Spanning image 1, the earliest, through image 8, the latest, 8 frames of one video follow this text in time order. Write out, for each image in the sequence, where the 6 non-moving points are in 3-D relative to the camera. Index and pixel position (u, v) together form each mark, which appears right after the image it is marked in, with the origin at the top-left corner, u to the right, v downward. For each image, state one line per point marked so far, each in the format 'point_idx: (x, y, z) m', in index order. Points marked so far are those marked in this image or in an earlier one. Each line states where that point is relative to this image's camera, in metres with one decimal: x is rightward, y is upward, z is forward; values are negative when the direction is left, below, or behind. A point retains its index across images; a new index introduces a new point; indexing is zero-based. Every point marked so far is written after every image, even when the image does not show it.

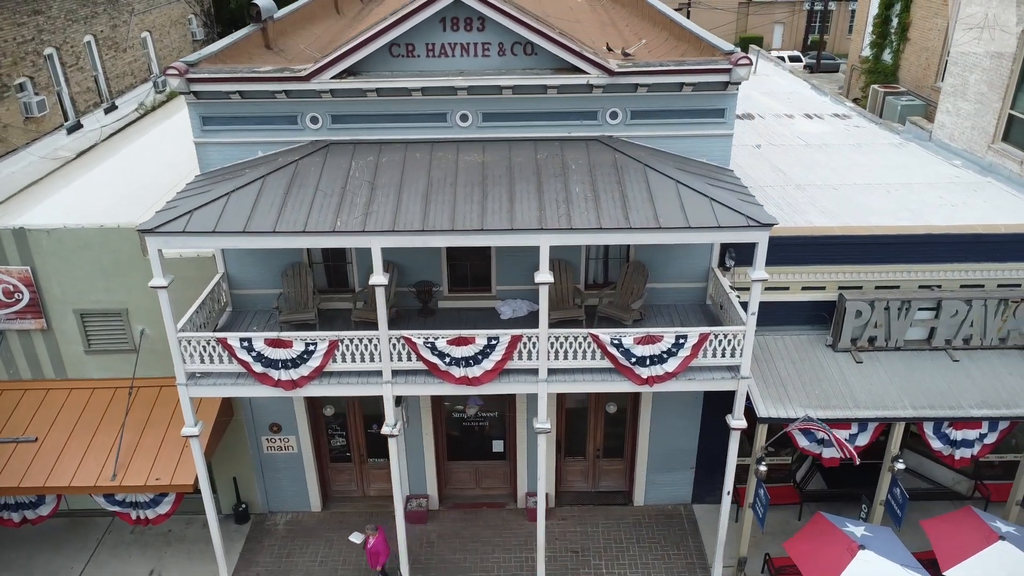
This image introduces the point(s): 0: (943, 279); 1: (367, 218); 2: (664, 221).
0: (+6.8, +0.1, +12.3) m
1: (-1.8, +0.9, +9.8) m
2: (+1.9, +0.8, +9.7) m
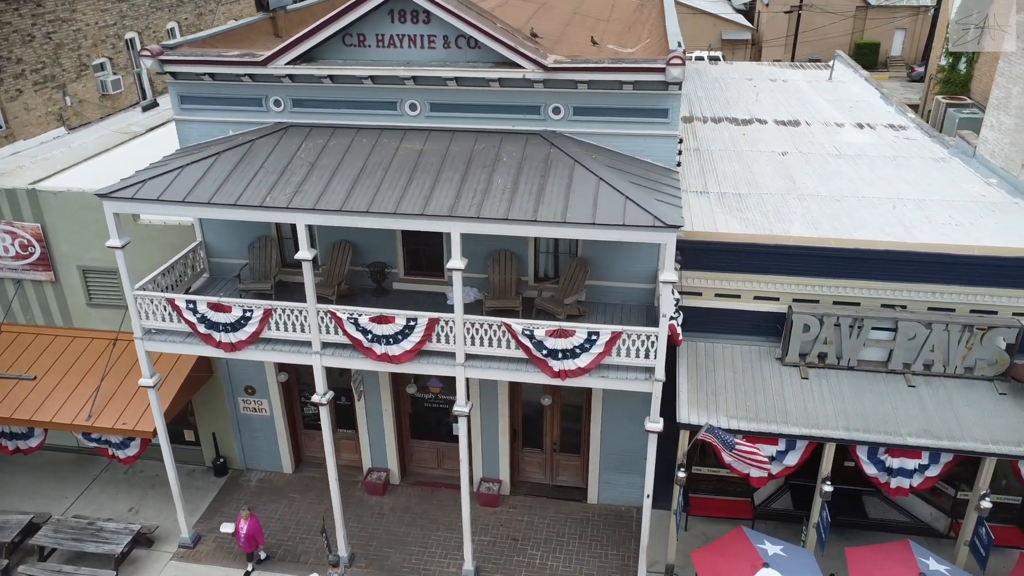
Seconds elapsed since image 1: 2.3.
0: (+5.9, -0.2, +11.7) m
1: (-2.9, +1.2, +10.5) m
2: (+0.7, +0.9, +9.8) m
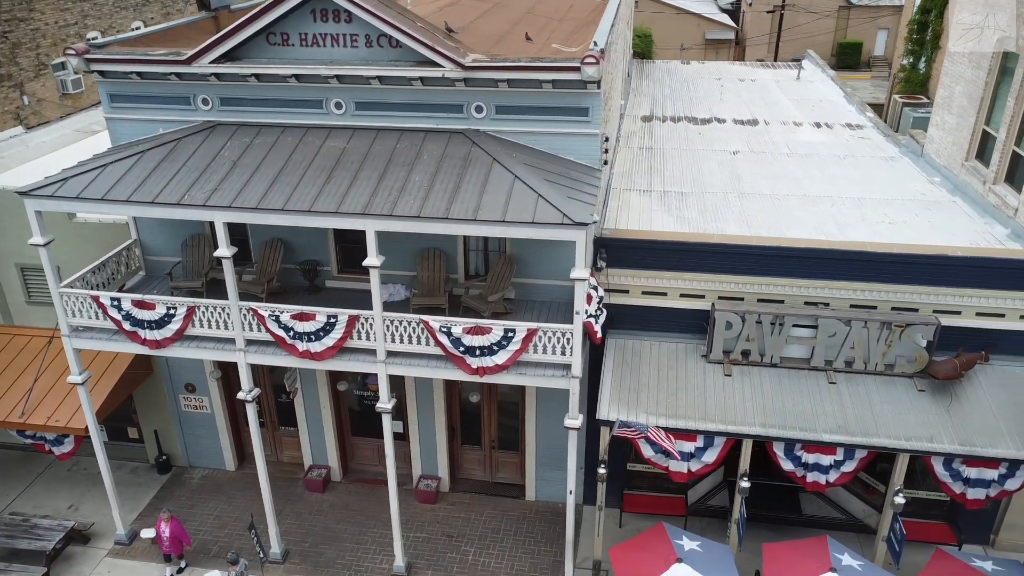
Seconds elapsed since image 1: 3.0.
0: (+4.8, -0.1, +11.7) m
1: (-4.0, +1.3, +10.5) m
2: (-0.4, +0.9, +9.9) m
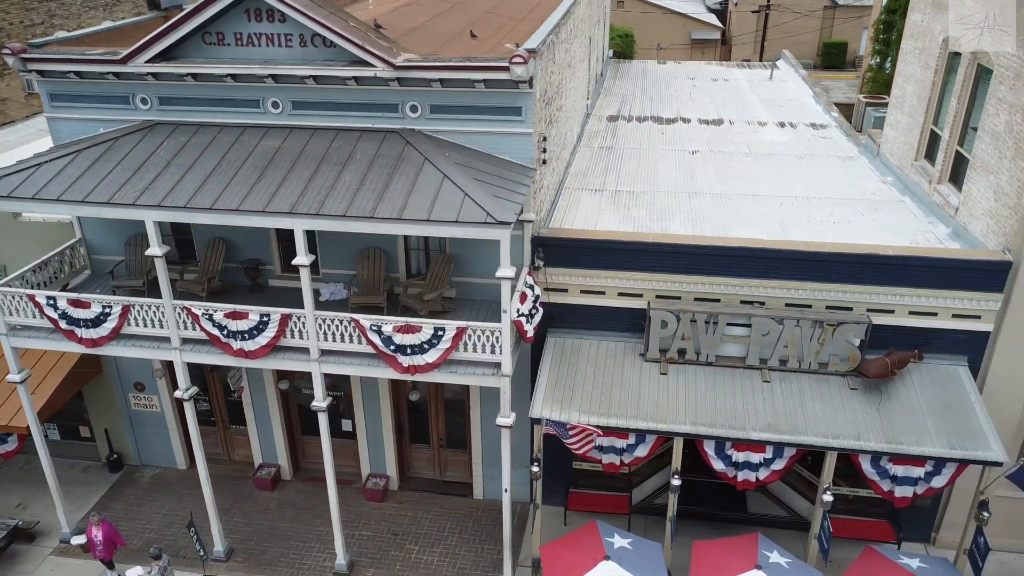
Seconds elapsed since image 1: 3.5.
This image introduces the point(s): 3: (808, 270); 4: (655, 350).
0: (+3.8, -0.1, +11.8) m
1: (-5.0, +1.3, +10.6) m
2: (-1.3, +1.0, +9.9) m
3: (+4.4, +0.3, +11.5) m
4: (+2.2, -0.9, +11.8) m
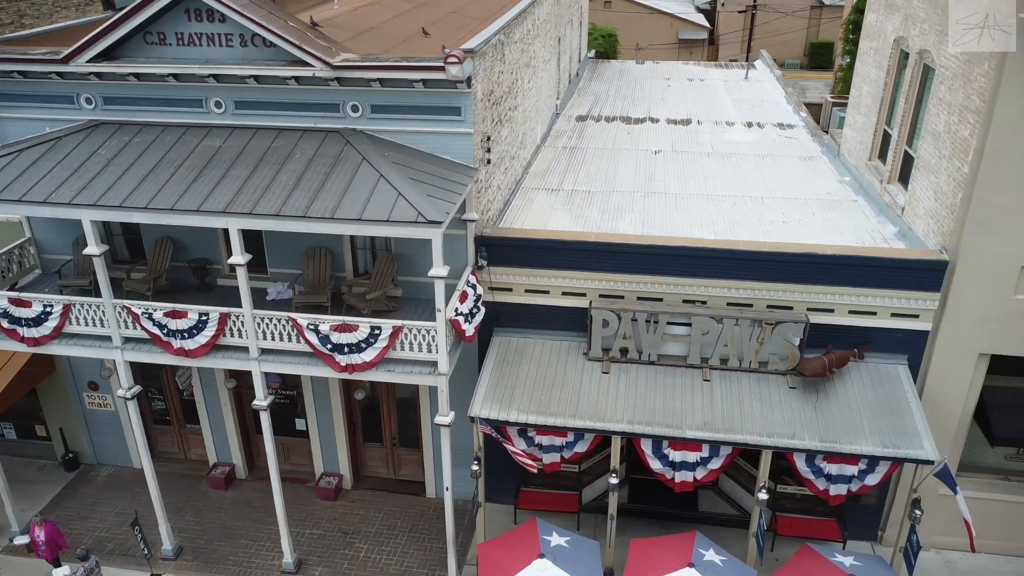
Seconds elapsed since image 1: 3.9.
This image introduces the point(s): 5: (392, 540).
0: (+3.0, -0.1, +11.8) m
1: (-5.8, +1.3, +10.6) m
2: (-2.2, +1.0, +9.9) m
3: (+3.5, +0.3, +11.5) m
4: (+1.3, -0.9, +11.9) m
5: (-2.1, -4.3, +13.4) m
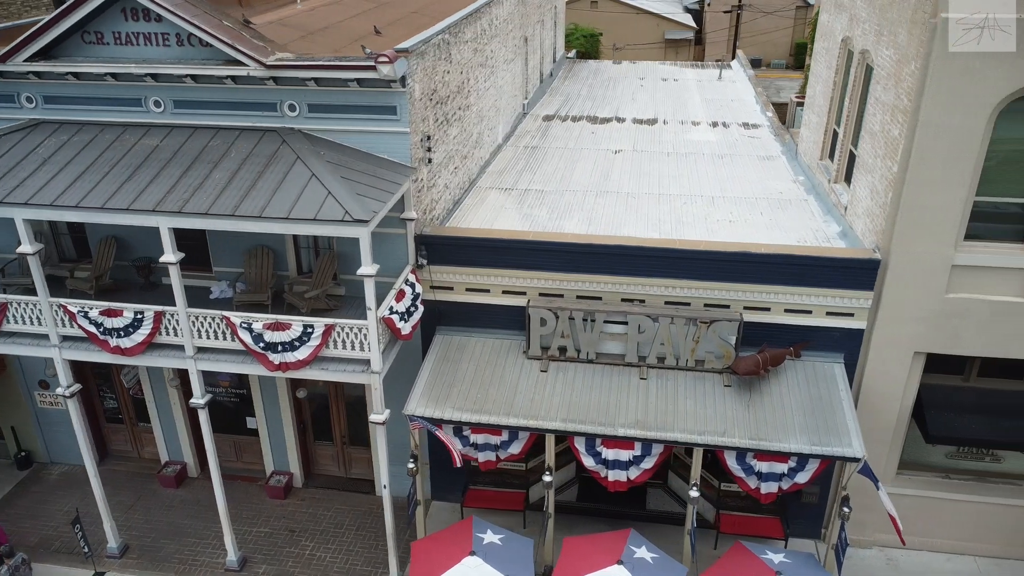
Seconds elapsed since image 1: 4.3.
0: (+2.0, -0.1, +11.9) m
1: (-6.8, +1.3, +10.6) m
2: (-3.1, +1.0, +10.0) m
3: (+2.6, +0.3, +11.6) m
4: (+0.4, -0.9, +11.9) m
5: (-3.0, -4.3, +13.5) m
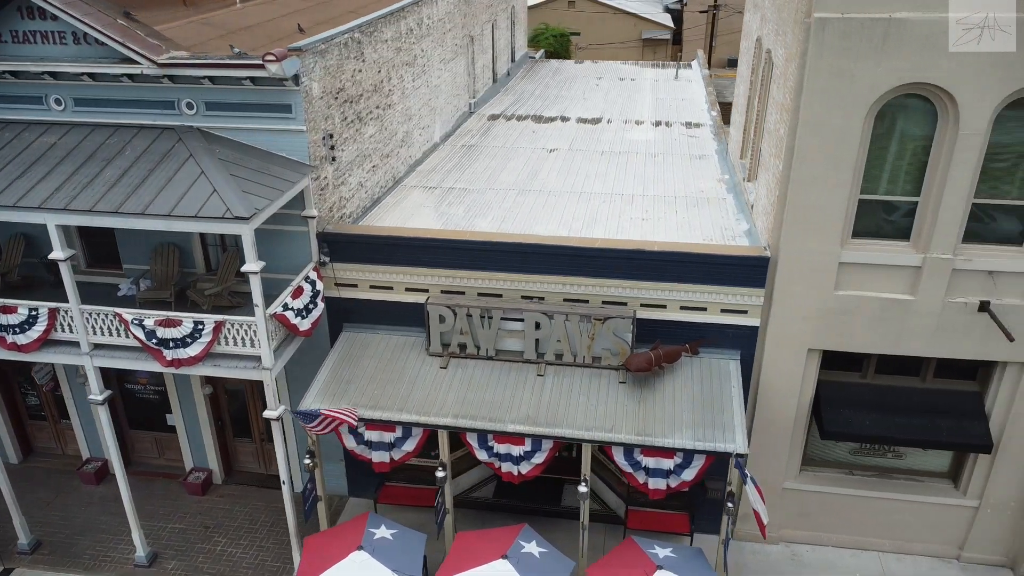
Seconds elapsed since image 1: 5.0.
0: (+0.5, -0.1, +12.0) m
1: (-8.3, +1.4, +10.7) m
2: (-4.6, +1.0, +10.1) m
3: (+1.0, +0.3, +11.7) m
4: (-1.2, -0.9, +12.0) m
5: (-4.5, -4.3, +13.6) m
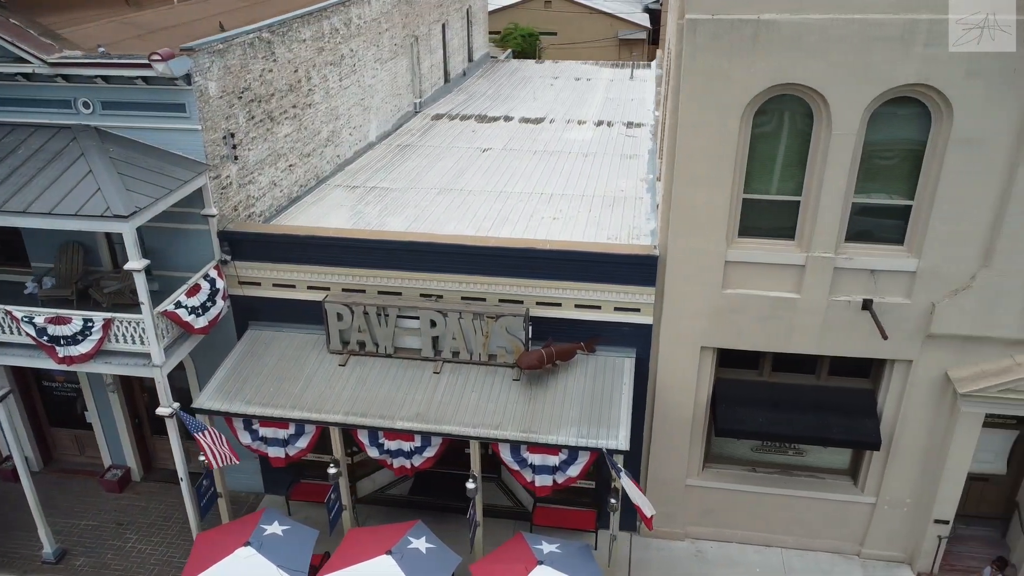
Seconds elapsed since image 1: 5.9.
0: (-1.1, 0.0, +12.1) m
1: (-9.9, +1.4, +10.7) m
2: (-6.2, +1.1, +10.1) m
3: (-0.5, +0.4, +11.8) m
4: (-2.7, -0.8, +12.1) m
5: (-6.1, -4.2, +13.6) m
